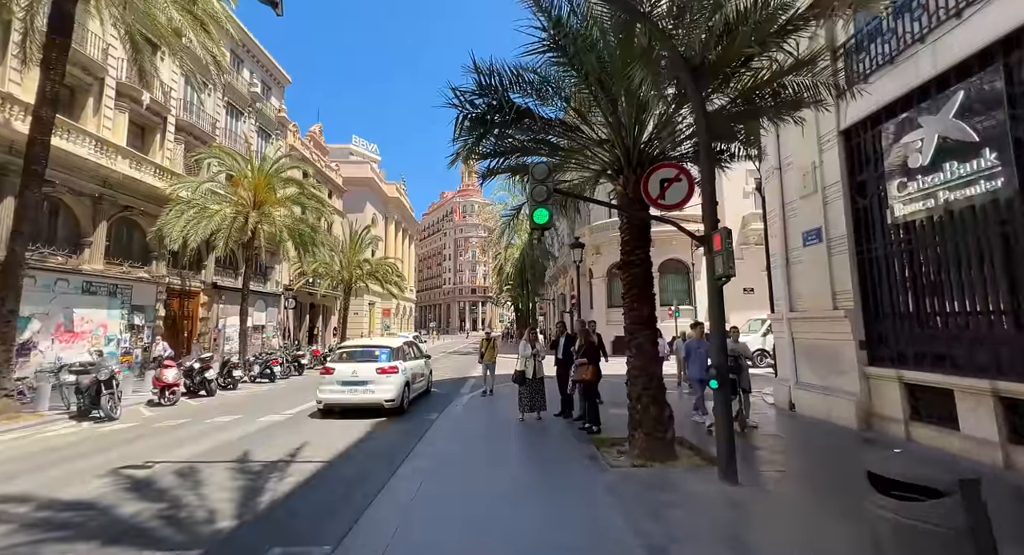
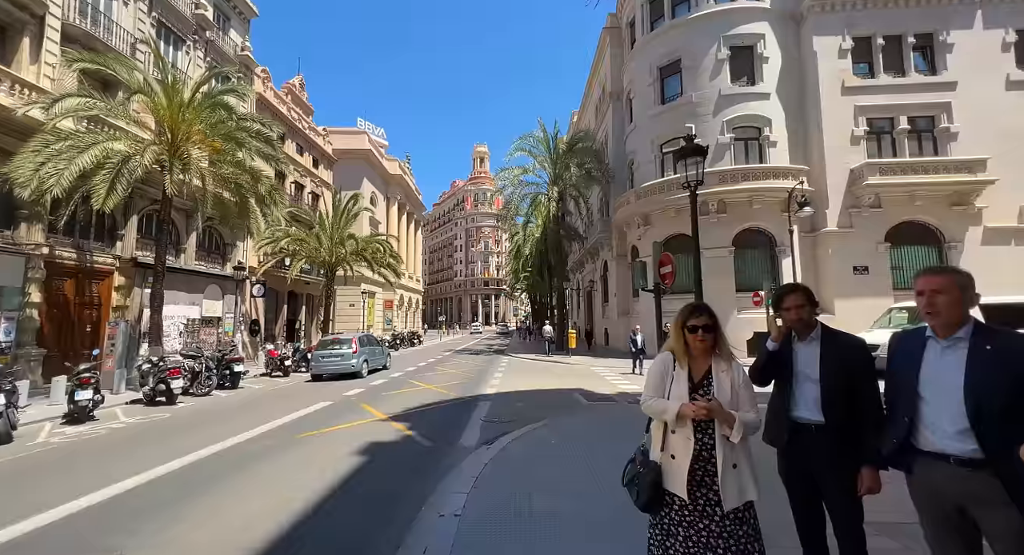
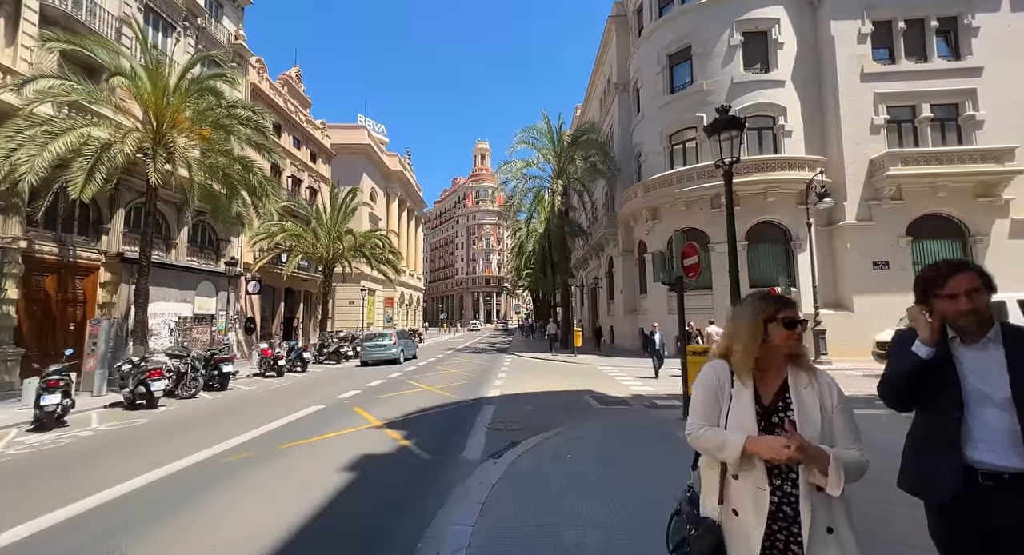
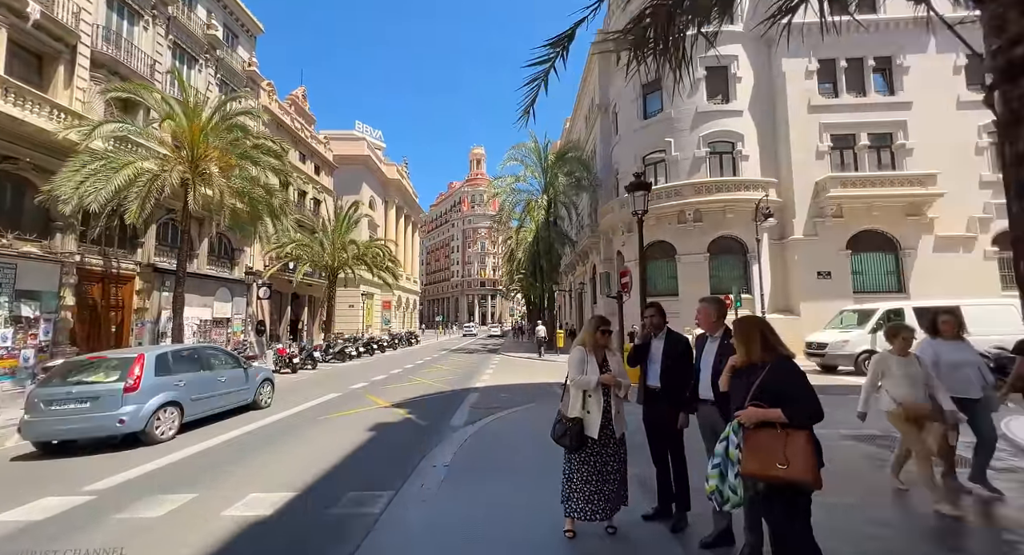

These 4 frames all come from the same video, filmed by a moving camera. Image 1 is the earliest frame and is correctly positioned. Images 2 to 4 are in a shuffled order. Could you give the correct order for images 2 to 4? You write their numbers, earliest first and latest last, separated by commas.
4, 2, 3
